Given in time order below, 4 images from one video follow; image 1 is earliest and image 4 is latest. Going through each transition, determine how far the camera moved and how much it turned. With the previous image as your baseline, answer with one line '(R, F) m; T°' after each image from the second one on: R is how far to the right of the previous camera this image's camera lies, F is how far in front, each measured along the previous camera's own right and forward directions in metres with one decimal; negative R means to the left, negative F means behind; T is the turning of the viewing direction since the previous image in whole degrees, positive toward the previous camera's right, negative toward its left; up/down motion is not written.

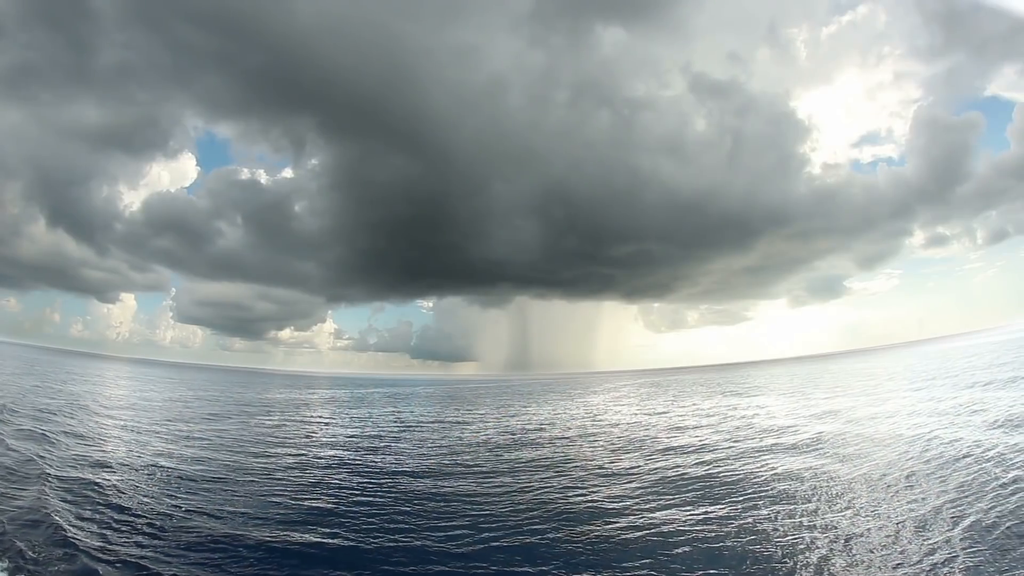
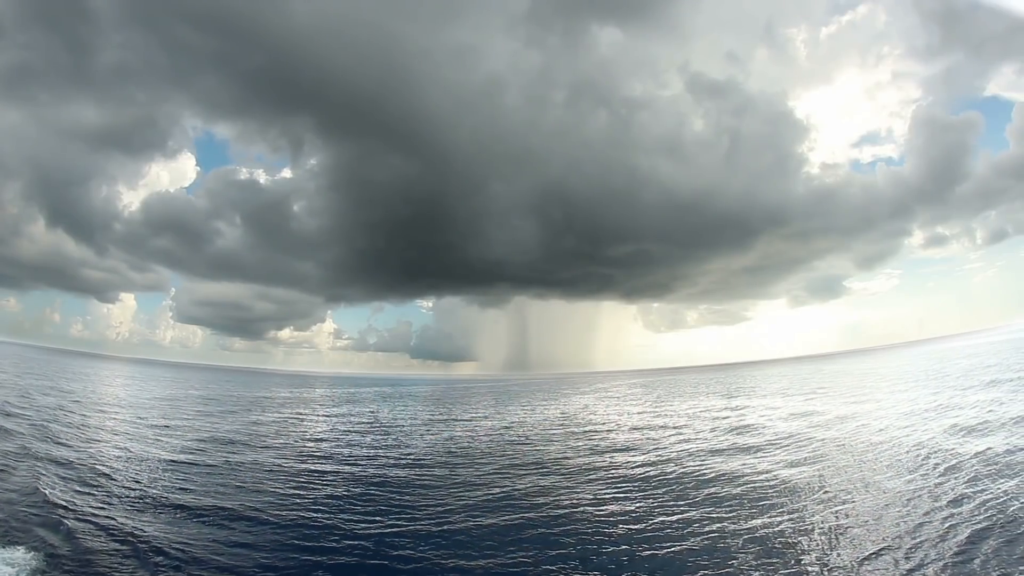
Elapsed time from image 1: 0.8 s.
(+0.3, -0.1) m; 0°
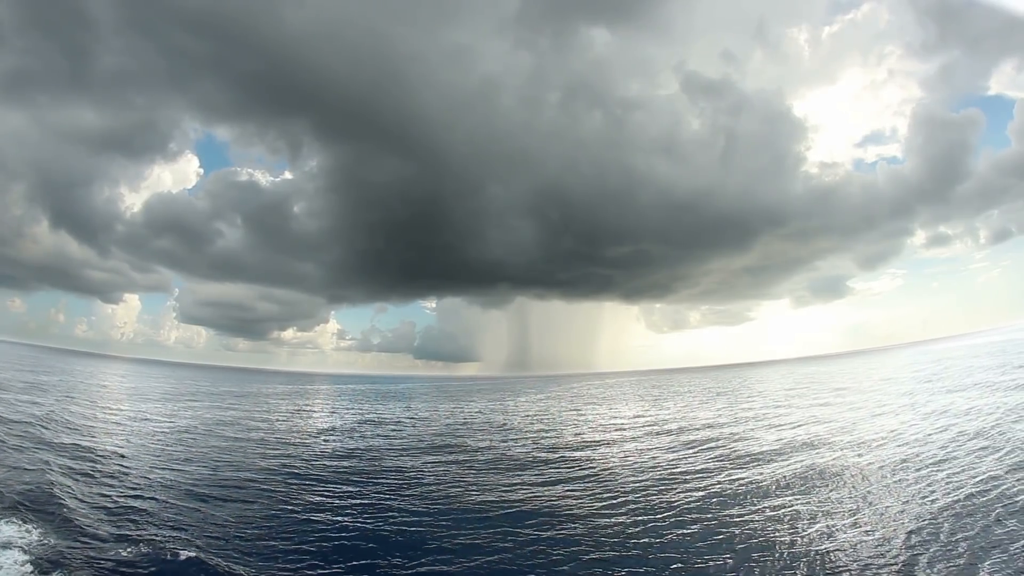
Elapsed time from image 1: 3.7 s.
(+1.0, -0.2) m; -1°
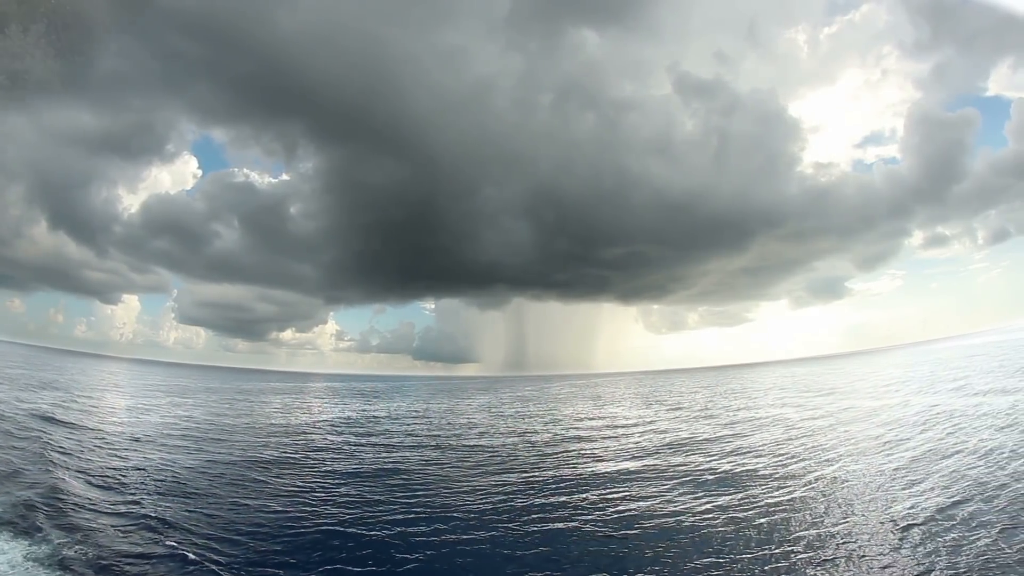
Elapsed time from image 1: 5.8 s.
(+0.8, -0.1) m; 0°
